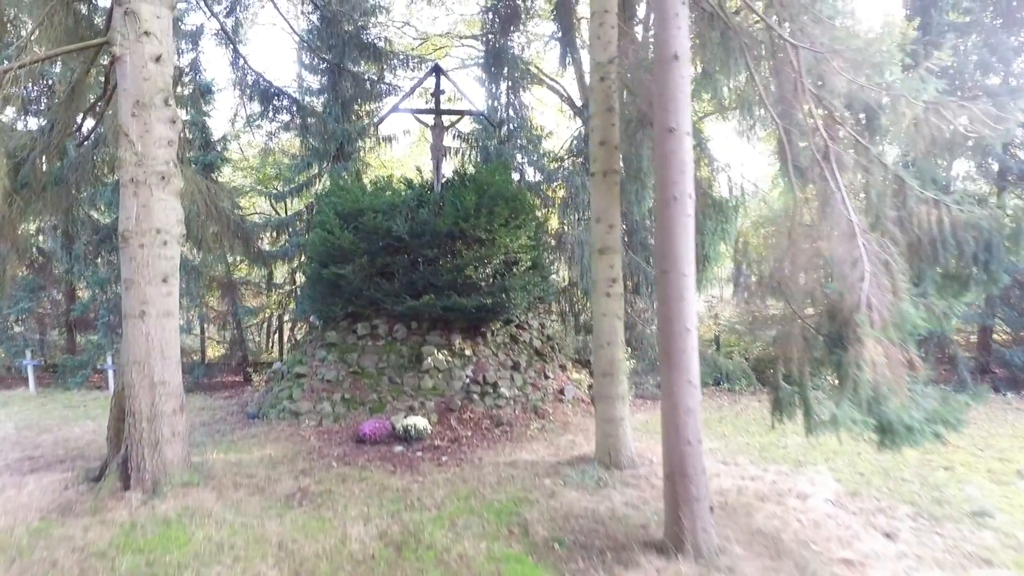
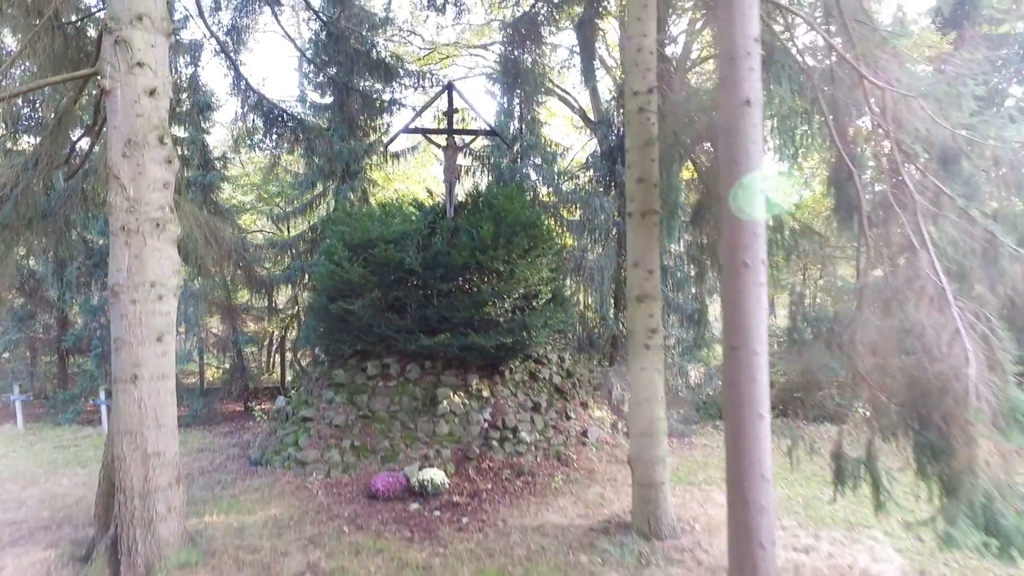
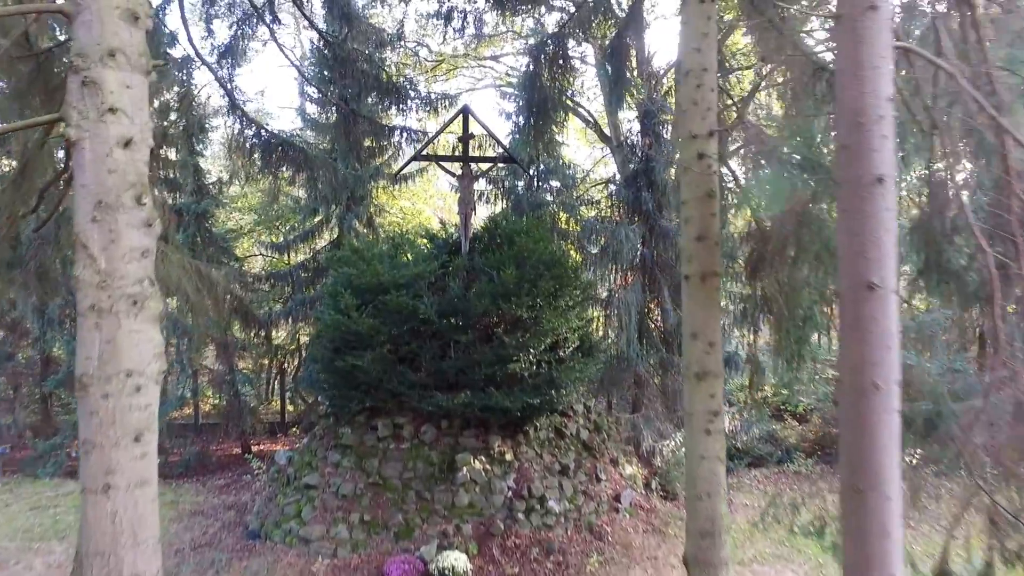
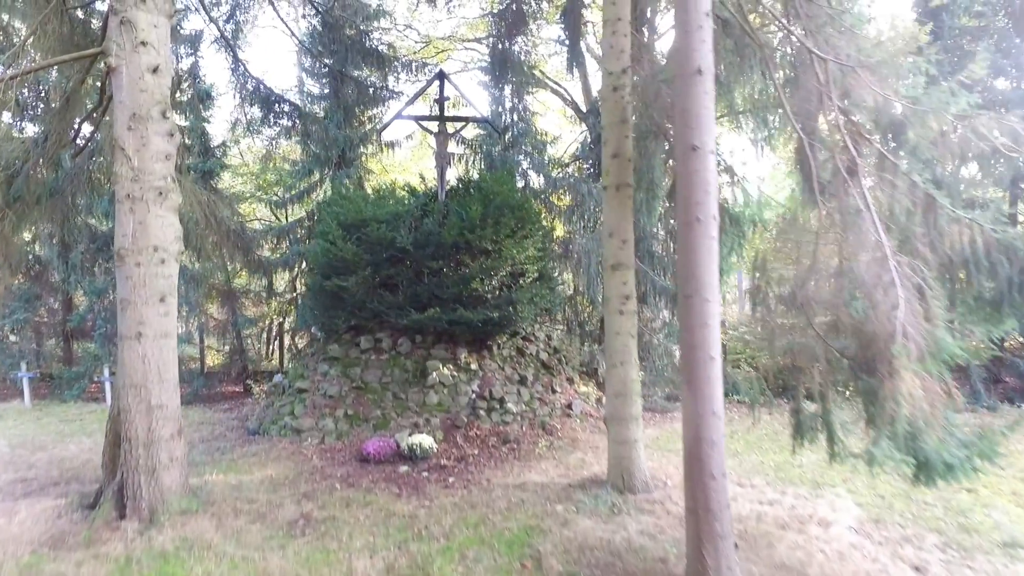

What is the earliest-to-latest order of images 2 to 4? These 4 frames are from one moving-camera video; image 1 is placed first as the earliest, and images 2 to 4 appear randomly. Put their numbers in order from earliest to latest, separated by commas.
4, 2, 3
